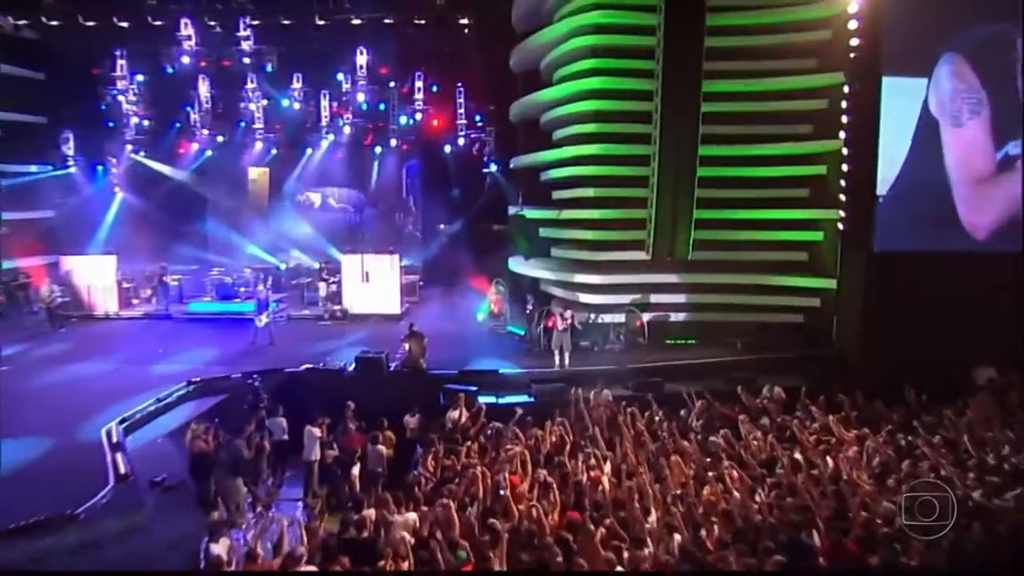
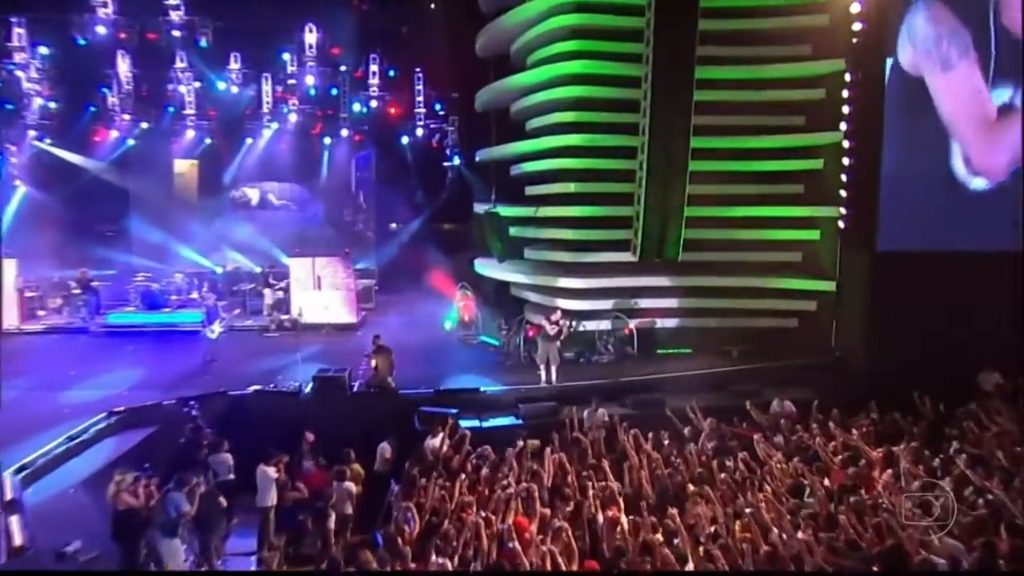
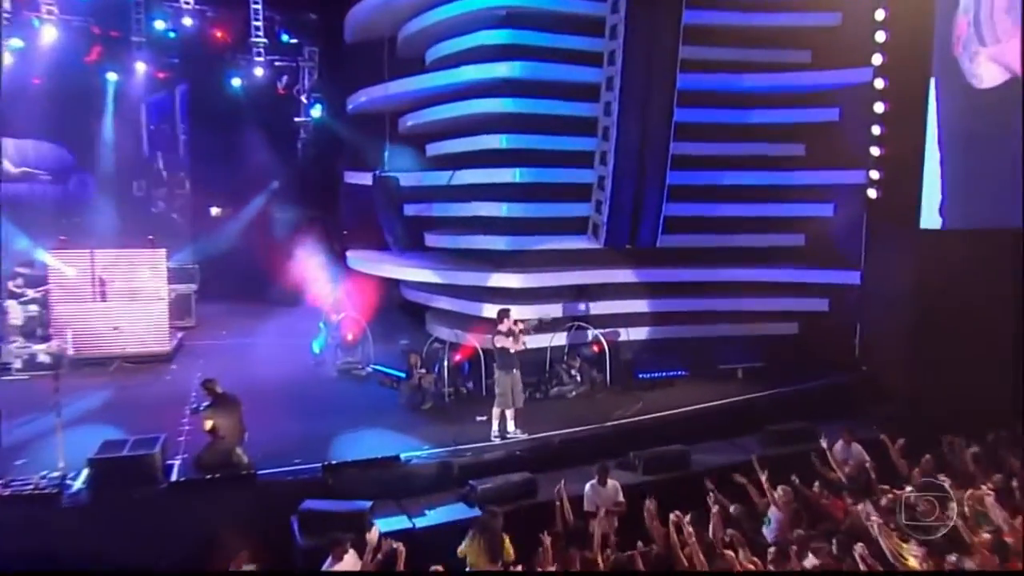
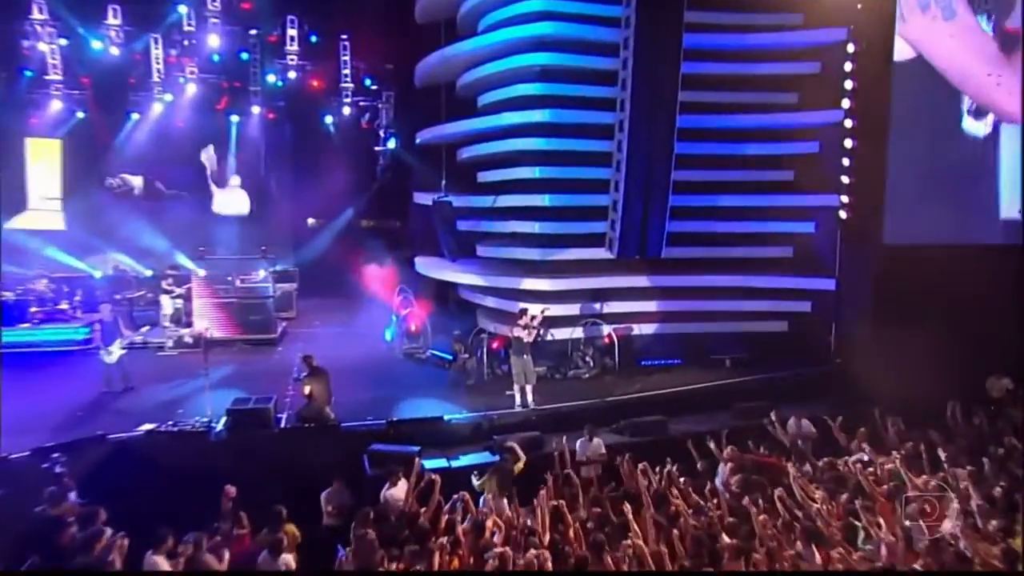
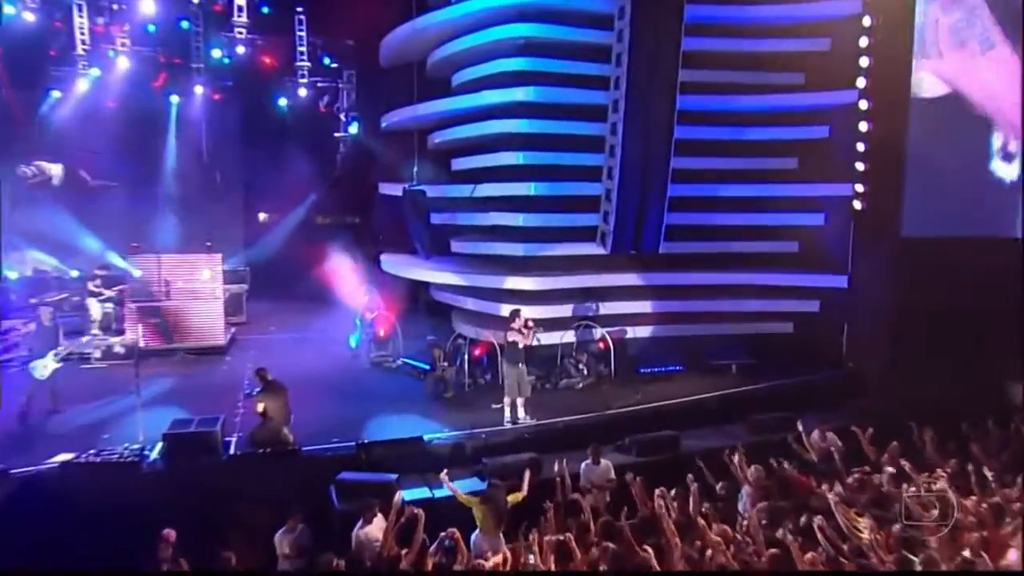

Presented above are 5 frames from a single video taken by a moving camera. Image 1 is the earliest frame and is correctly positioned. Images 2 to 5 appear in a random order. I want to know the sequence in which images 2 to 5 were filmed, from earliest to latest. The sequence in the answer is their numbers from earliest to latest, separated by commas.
2, 4, 5, 3
